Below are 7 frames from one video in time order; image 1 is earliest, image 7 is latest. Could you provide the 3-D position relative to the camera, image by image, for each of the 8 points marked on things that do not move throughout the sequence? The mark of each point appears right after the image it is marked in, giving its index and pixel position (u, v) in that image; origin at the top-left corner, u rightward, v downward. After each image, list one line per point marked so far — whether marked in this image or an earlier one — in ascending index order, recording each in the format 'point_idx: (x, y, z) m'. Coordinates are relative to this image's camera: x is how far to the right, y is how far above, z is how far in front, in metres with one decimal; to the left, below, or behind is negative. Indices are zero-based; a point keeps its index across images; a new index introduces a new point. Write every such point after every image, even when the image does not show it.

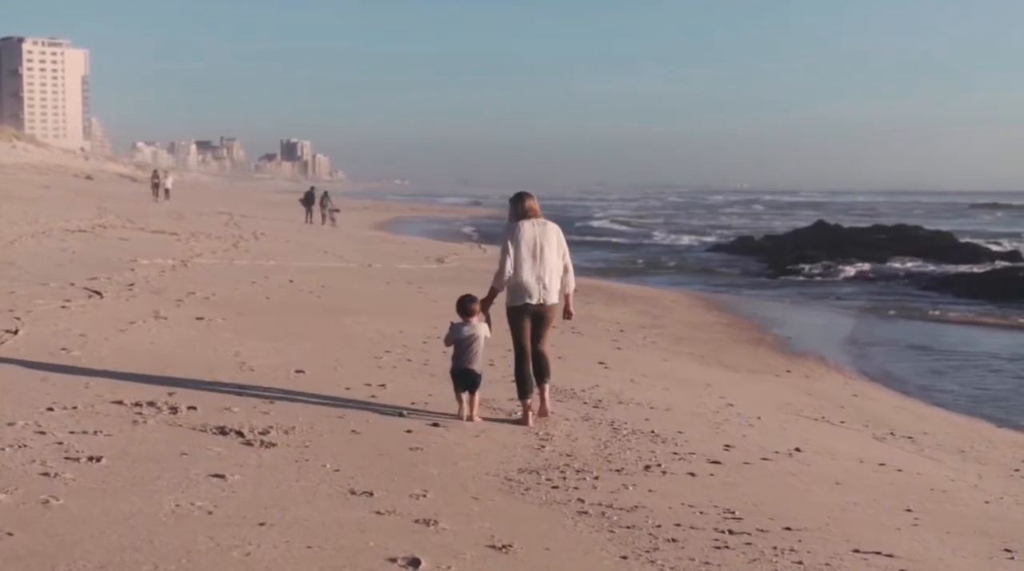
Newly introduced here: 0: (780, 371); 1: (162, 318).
0: (+2.6, -0.8, +10.4) m
1: (-3.2, -0.3, +9.8) m
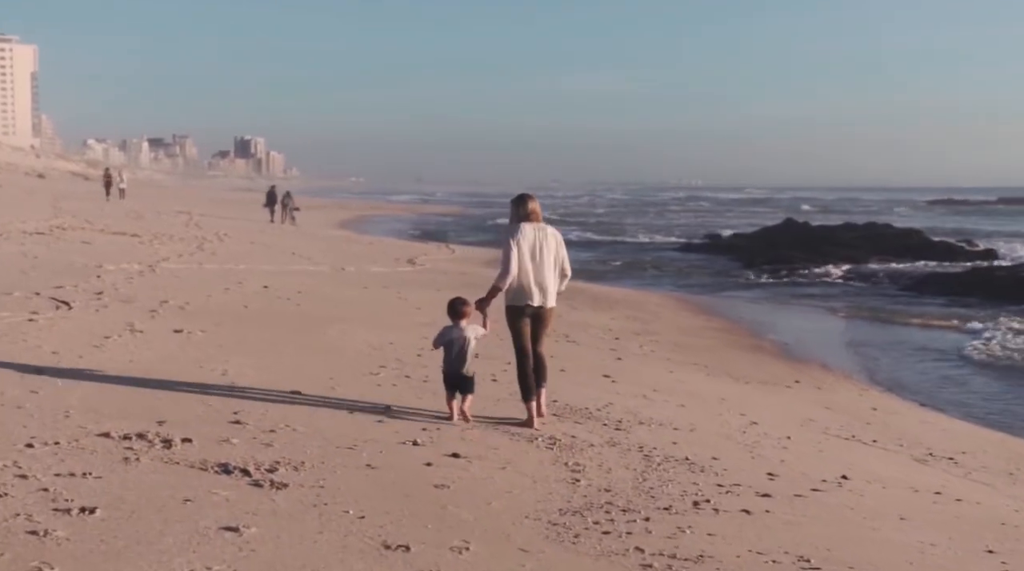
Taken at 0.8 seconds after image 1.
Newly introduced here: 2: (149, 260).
0: (+2.6, -0.9, +9.9) m
1: (-3.2, -0.4, +9.2) m
2: (-5.6, +0.4, +16.2) m
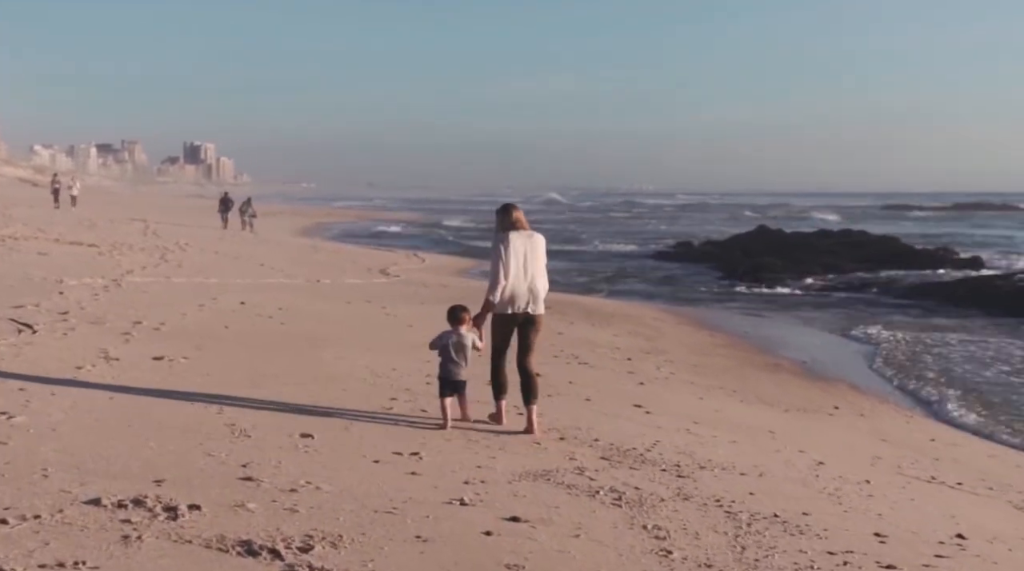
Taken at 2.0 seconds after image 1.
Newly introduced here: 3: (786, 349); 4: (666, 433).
0: (+2.7, -1.1, +9.2) m
1: (-3.1, -0.6, +8.2) m
2: (-5.7, +0.2, +15.1) m
3: (+3.5, -0.8, +13.4) m
4: (+1.1, -1.0, +7.2) m
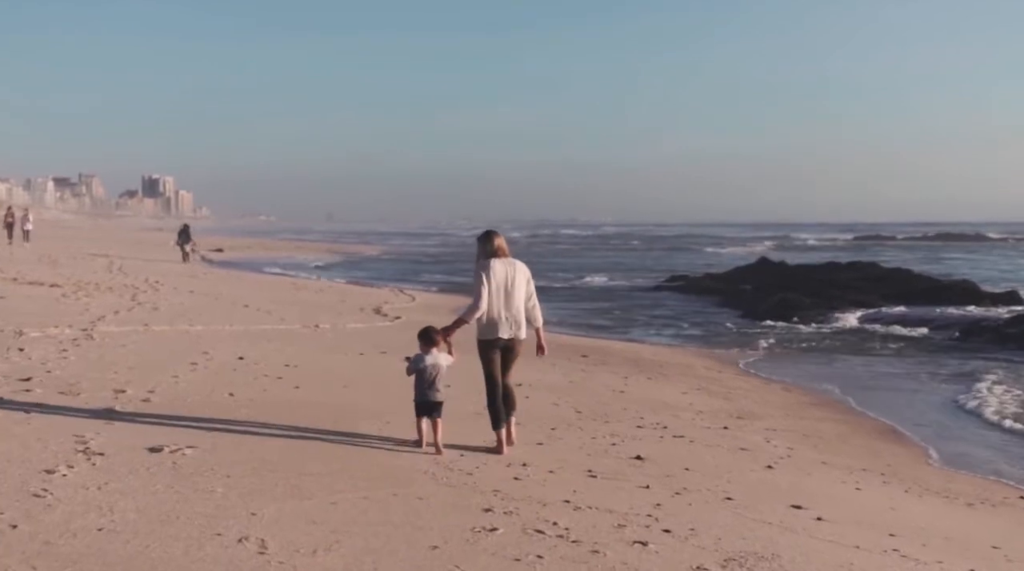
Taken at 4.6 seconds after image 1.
0: (+3.4, -1.5, +7.2) m
1: (-2.4, -0.9, +6.0) m
2: (-5.3, -0.4, +12.9) m
3: (+4.0, -1.3, +11.5) m
4: (+1.8, -1.3, +5.2) m
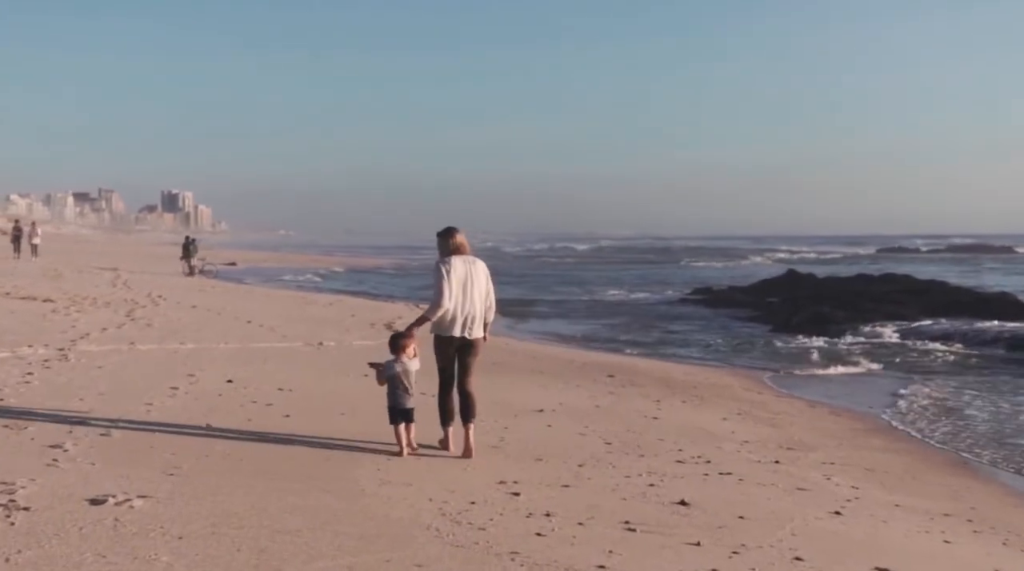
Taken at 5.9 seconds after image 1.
0: (+3.5, -1.5, +6.0) m
1: (-2.3, -1.0, +4.9) m
2: (-5.1, -0.6, +11.8) m
3: (+4.2, -1.4, +10.2) m
4: (+1.9, -1.4, +4.0) m
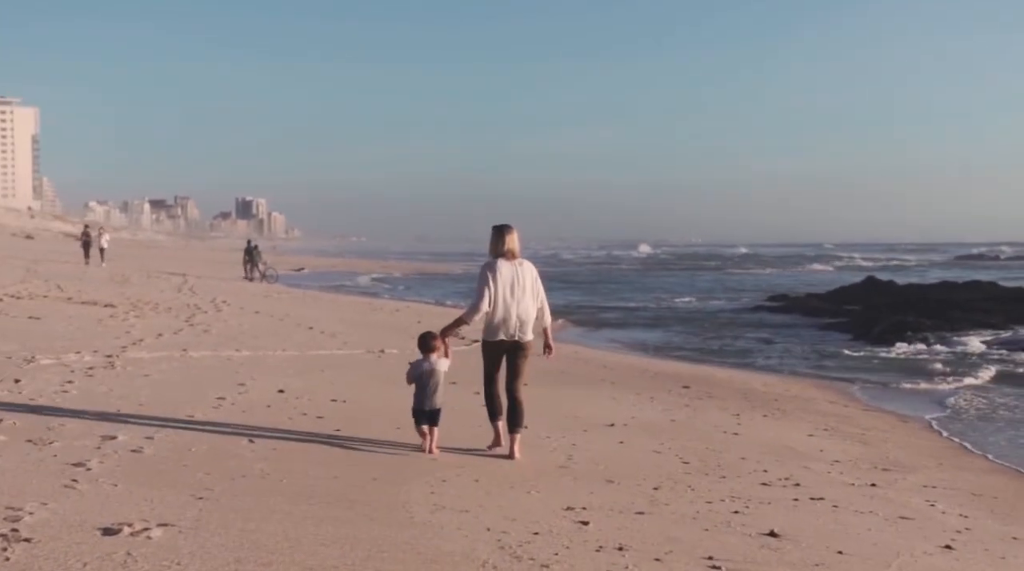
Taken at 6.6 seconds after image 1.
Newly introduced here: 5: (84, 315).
0: (+3.9, -1.5, +5.1) m
1: (-2.0, -1.0, +4.3) m
2: (-4.3, -0.6, +11.5) m
3: (+4.8, -1.5, +9.3) m
4: (+2.1, -1.4, +3.2) m
5: (-6.2, -0.4, +15.3) m
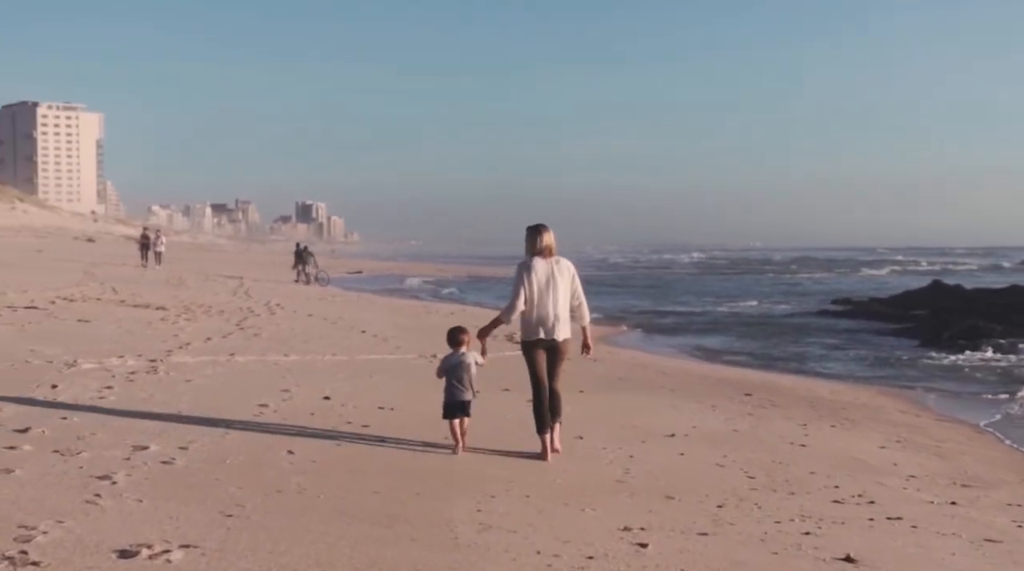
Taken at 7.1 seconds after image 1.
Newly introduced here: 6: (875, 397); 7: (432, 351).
0: (+4.1, -1.6, +4.4) m
1: (-1.8, -1.0, +4.0) m
2: (-3.8, -0.7, +11.2) m
3: (+5.2, -1.5, +8.6) m
4: (+2.2, -1.4, +2.7) m
5: (-5.4, -0.5, +15.2) m
6: (+4.2, -1.3, +12.3) m
7: (-1.2, -0.9, +15.0) m
